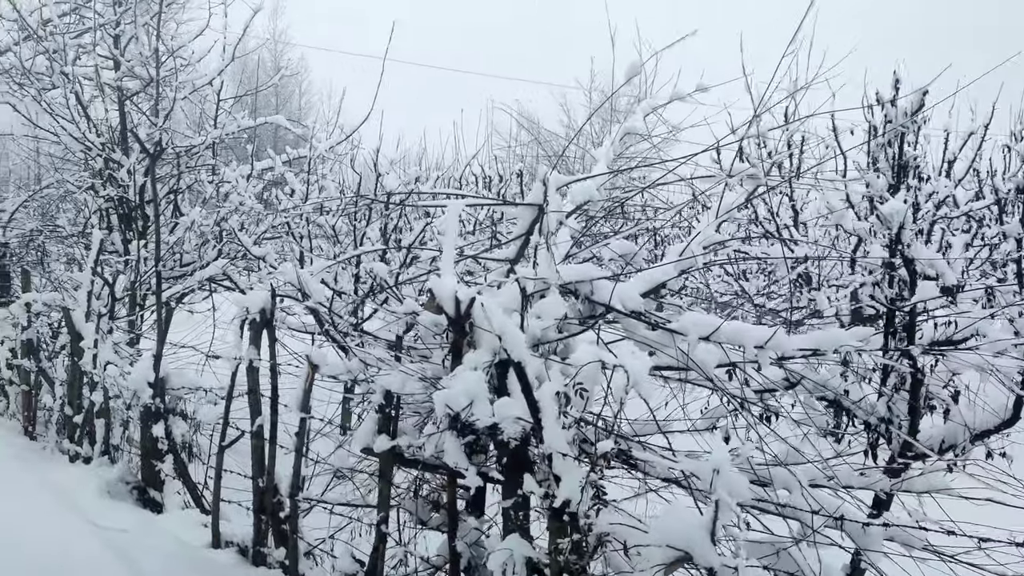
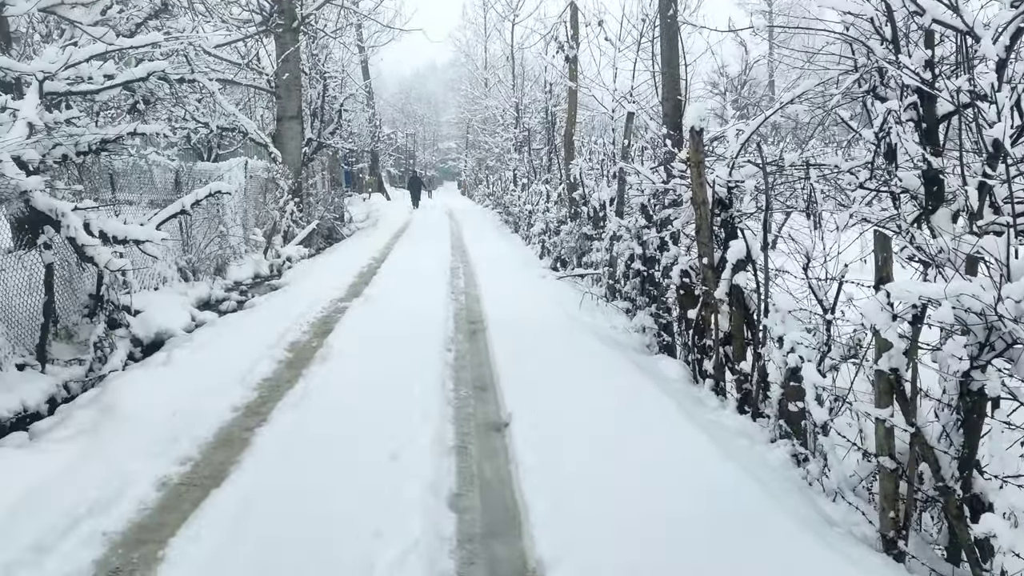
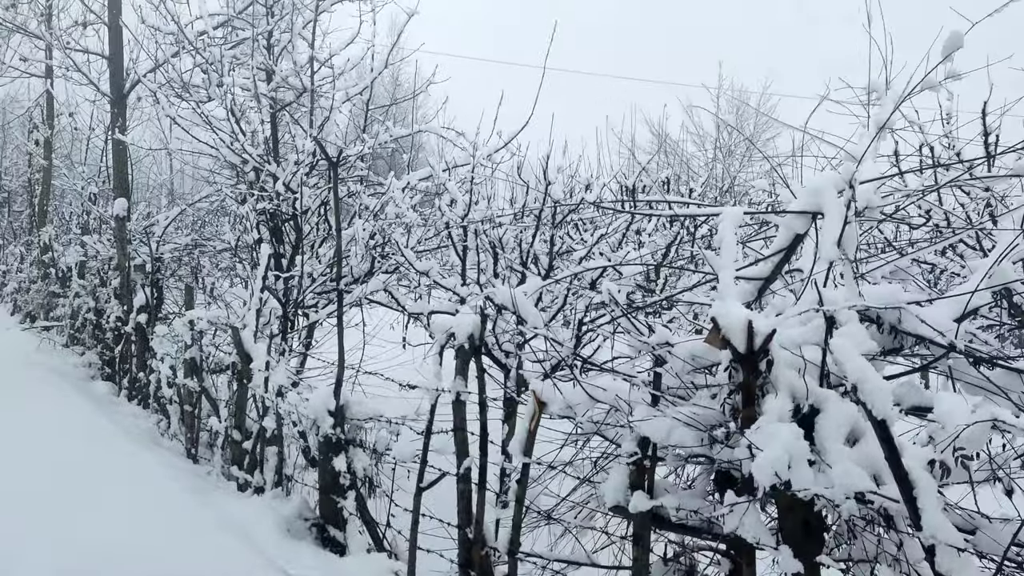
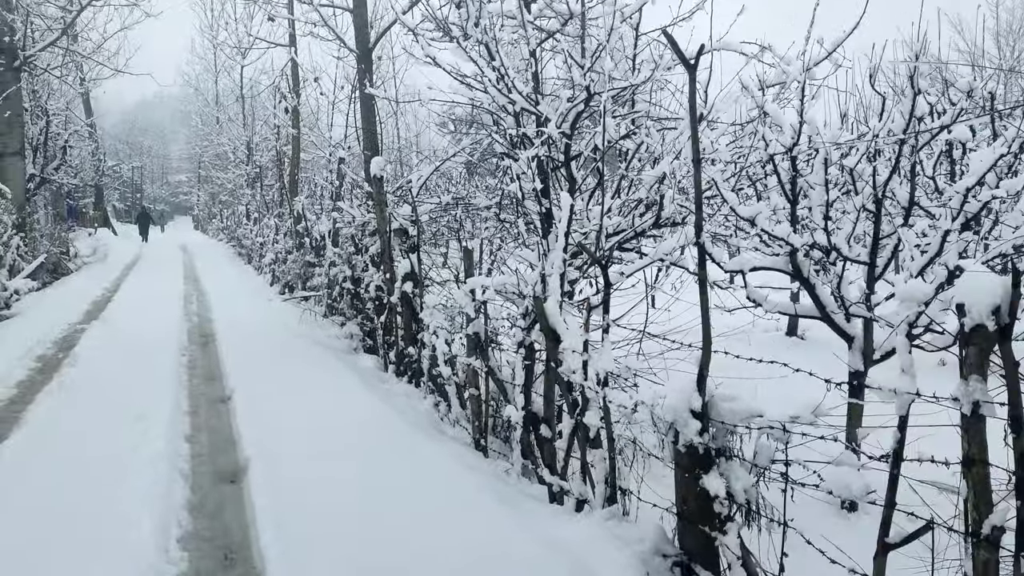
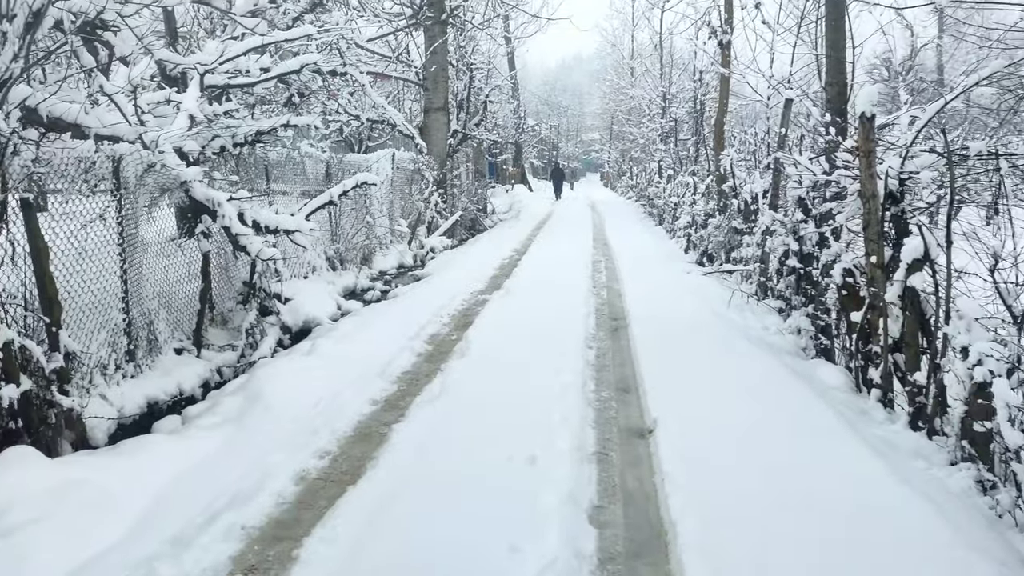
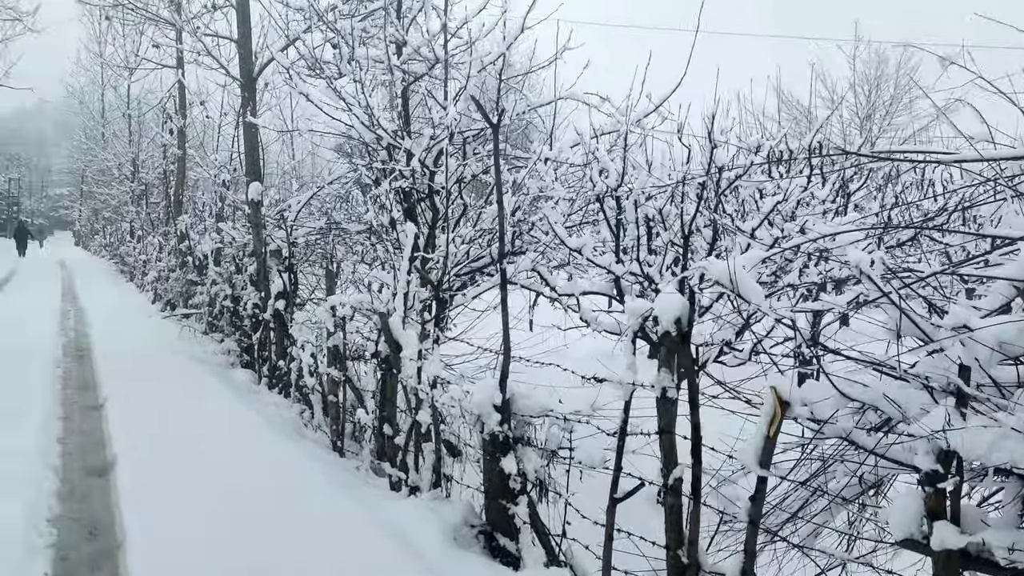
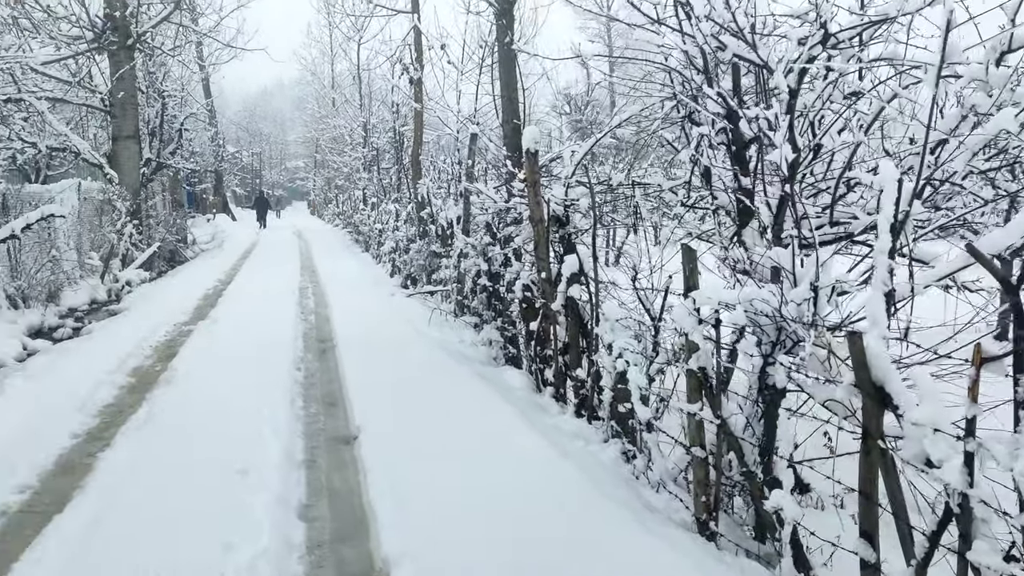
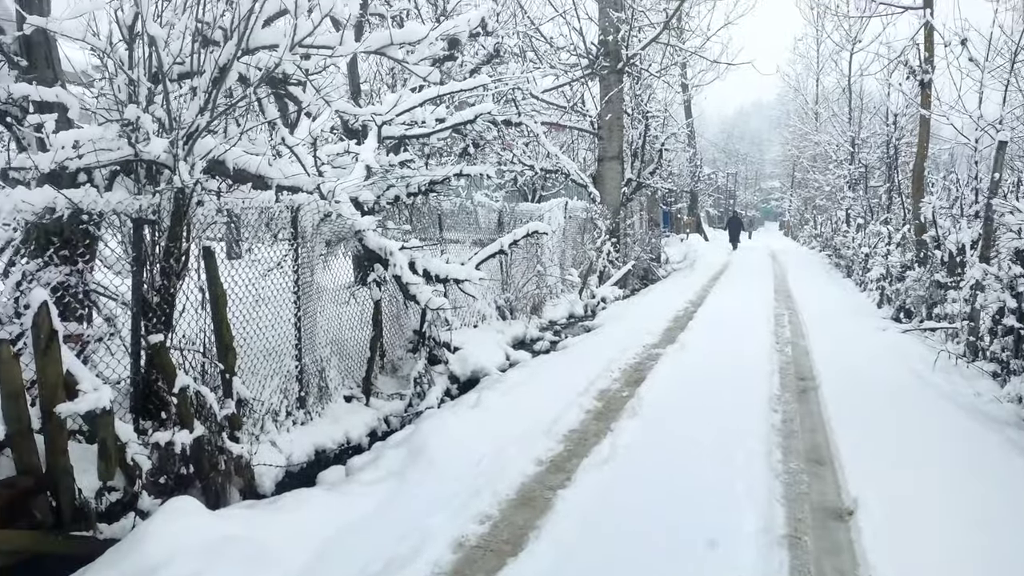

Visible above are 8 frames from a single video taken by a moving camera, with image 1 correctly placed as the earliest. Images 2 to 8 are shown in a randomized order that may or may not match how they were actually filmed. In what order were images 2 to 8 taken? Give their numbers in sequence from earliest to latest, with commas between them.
3, 6, 4, 7, 2, 5, 8
